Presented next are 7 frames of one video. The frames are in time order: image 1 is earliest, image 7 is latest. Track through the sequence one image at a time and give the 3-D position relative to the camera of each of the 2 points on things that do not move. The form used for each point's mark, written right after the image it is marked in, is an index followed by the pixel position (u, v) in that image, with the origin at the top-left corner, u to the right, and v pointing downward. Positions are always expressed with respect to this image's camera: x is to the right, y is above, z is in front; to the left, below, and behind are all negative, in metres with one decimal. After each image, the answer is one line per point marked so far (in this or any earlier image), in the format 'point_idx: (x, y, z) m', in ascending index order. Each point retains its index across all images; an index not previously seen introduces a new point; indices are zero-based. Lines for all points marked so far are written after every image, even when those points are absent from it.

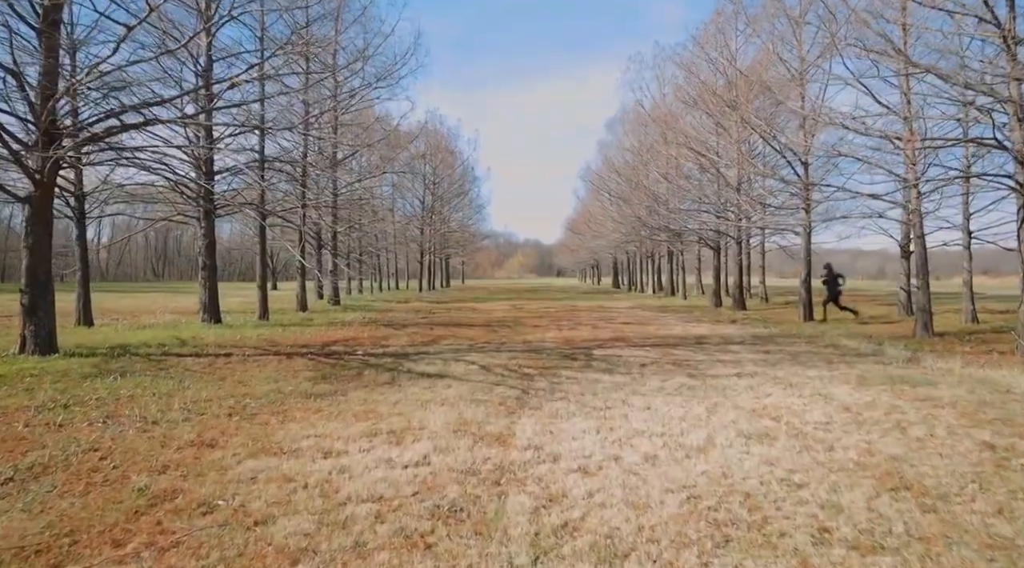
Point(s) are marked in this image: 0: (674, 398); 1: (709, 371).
0: (+1.4, -1.0, +6.5) m
1: (+2.2, -1.0, +8.3) m
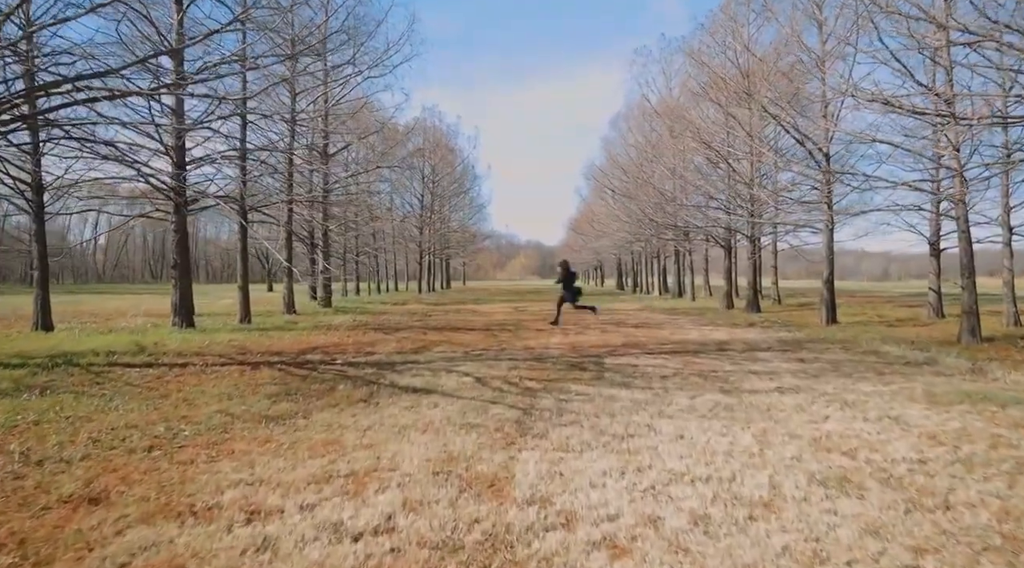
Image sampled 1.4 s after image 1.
0: (+1.4, -1.0, +5.2) m
1: (+2.2, -1.0, +7.1) m
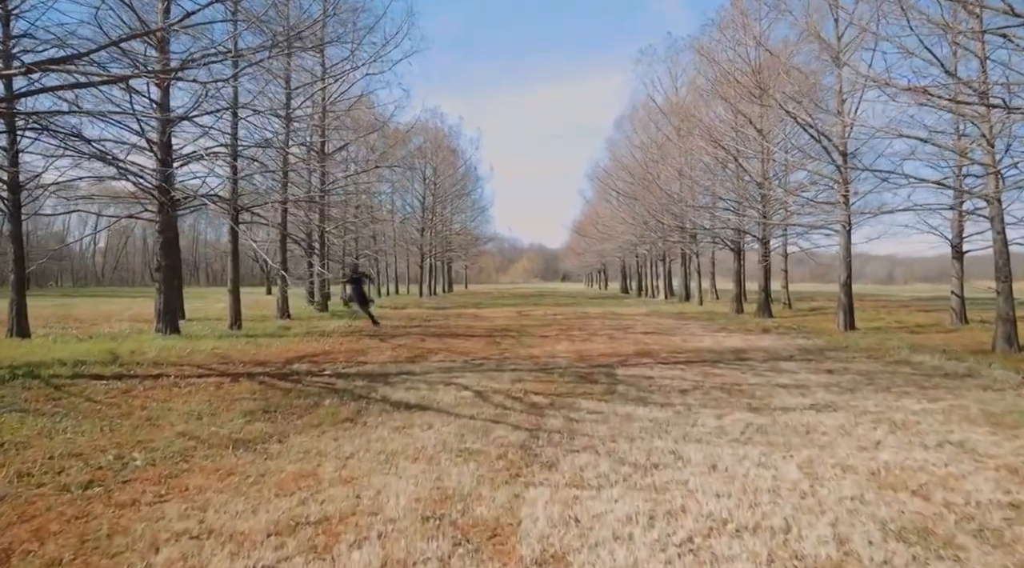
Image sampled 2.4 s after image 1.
0: (+1.4, -1.0, +4.5) m
1: (+2.2, -1.0, +6.4) m
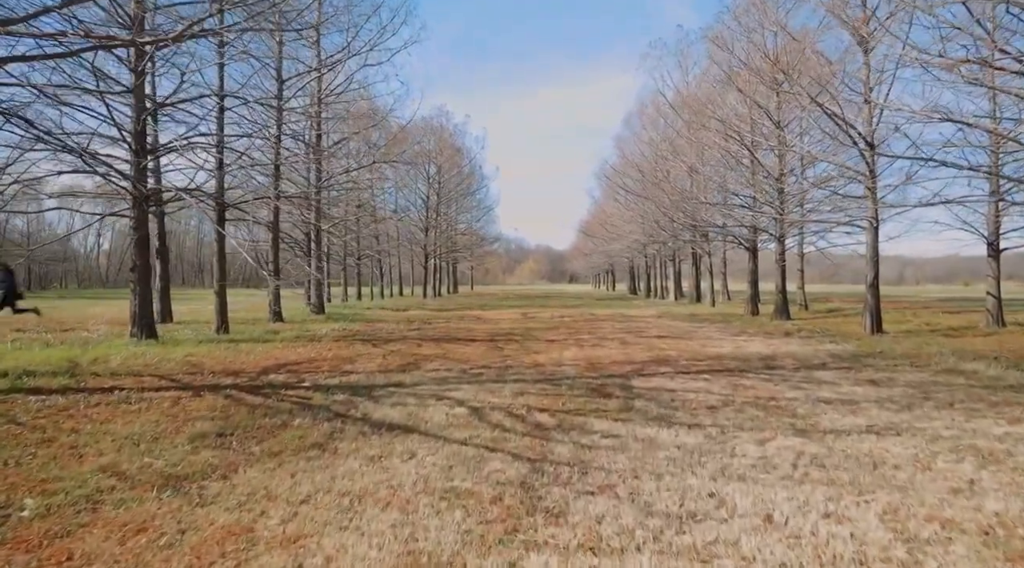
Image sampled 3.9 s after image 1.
0: (+1.4, -1.0, +3.6) m
1: (+2.2, -1.0, +5.4) m
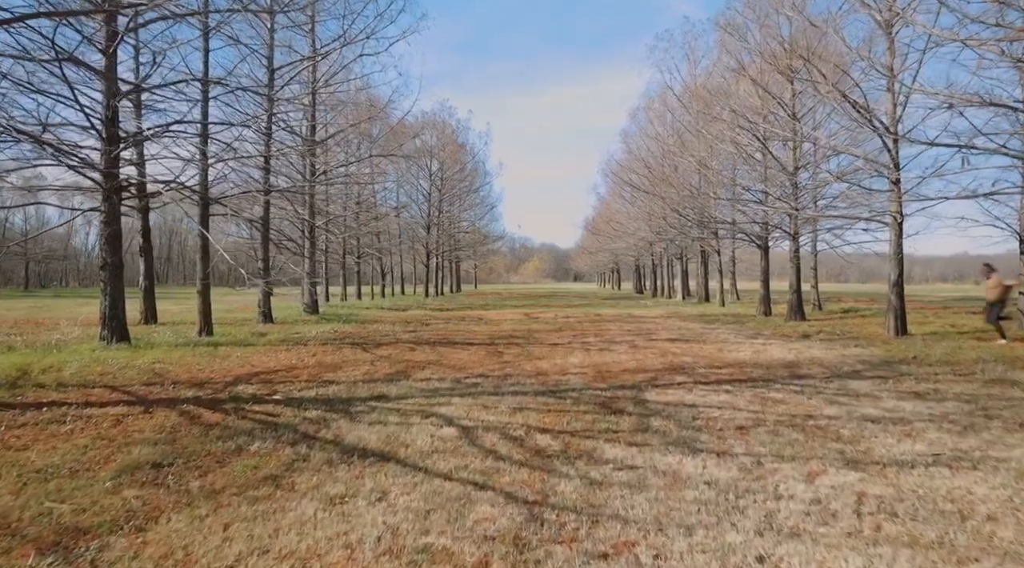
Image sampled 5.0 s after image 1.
0: (+1.4, -1.0, +2.7) m
1: (+2.2, -1.0, +4.5) m
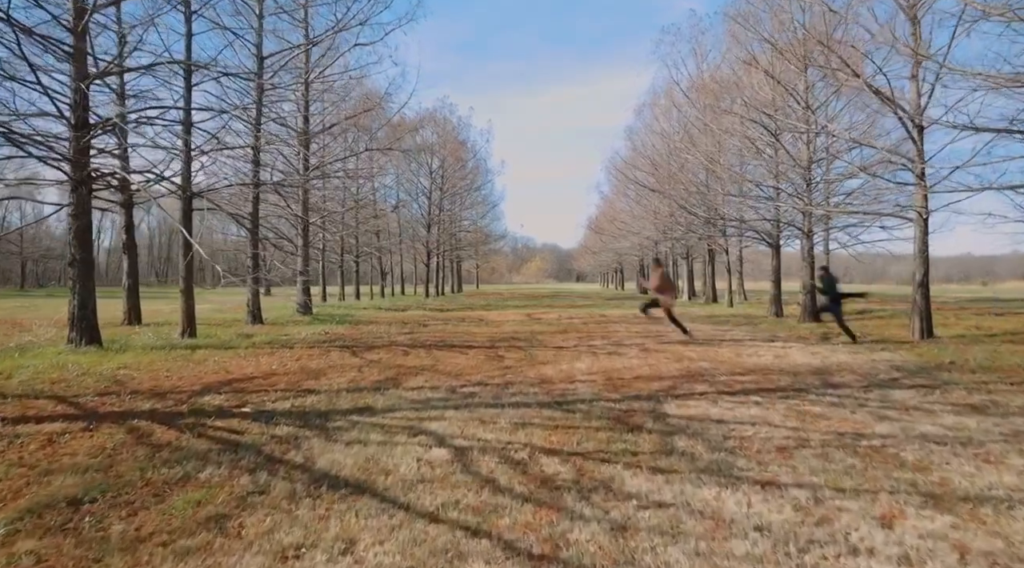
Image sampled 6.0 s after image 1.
0: (+1.4, -1.0, +1.9) m
1: (+2.2, -1.0, +3.7) m
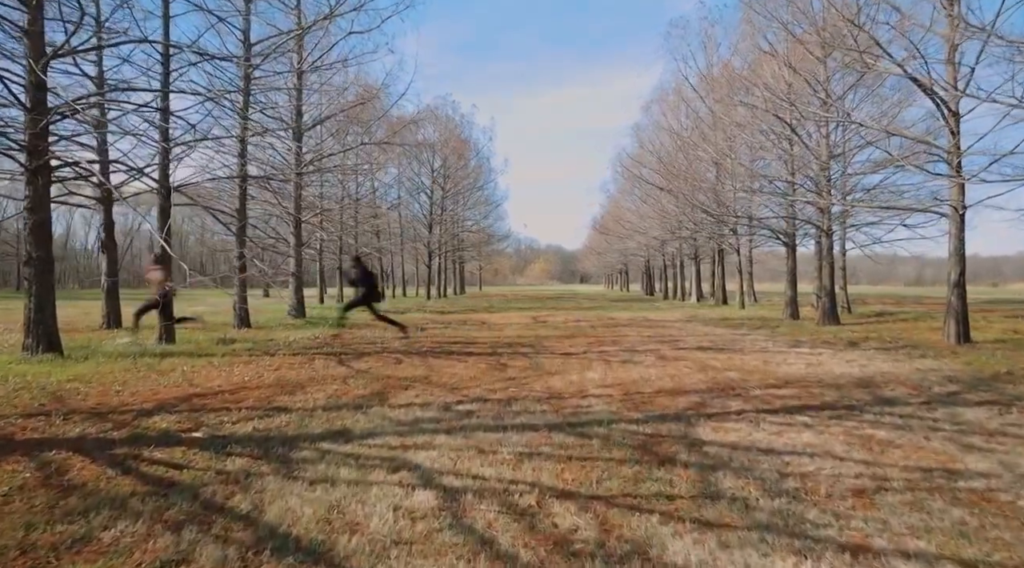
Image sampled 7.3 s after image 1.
0: (+1.4, -1.0, +1.0) m
1: (+2.2, -1.0, +2.8) m
